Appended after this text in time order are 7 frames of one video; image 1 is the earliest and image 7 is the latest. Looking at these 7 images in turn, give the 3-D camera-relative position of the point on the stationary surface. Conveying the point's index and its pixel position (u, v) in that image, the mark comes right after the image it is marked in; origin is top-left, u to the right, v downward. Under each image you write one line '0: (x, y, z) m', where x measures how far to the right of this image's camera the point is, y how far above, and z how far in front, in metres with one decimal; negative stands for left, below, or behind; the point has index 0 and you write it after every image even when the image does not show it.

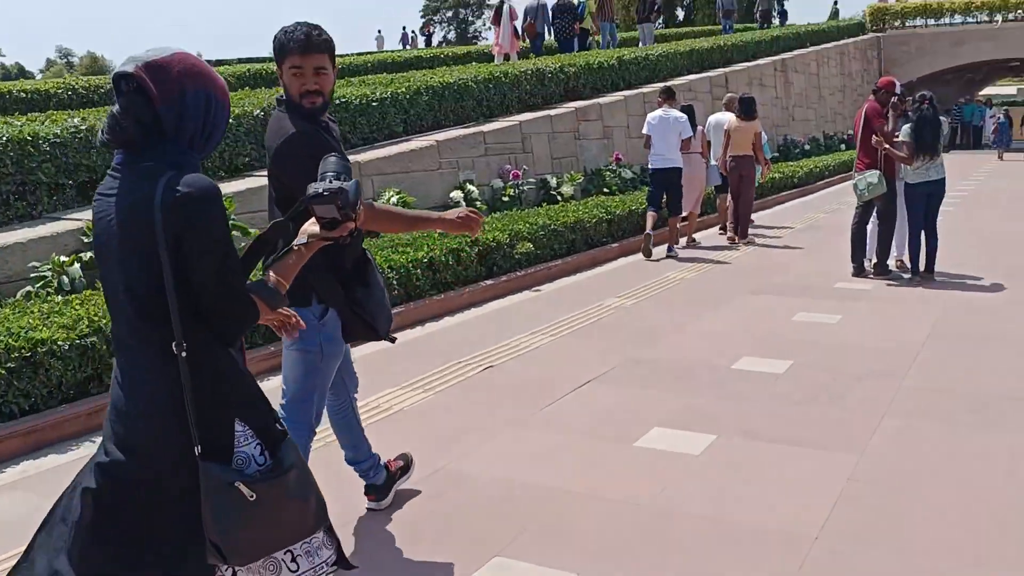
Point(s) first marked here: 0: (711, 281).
0: (+2.0, +0.1, +9.3) m
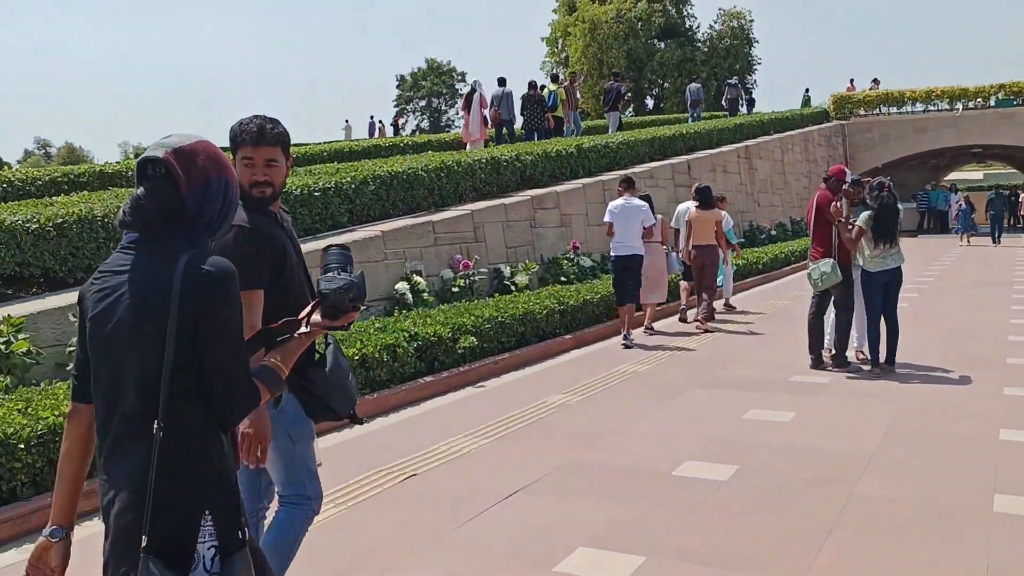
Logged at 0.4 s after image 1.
0: (+1.5, -0.8, +8.9) m
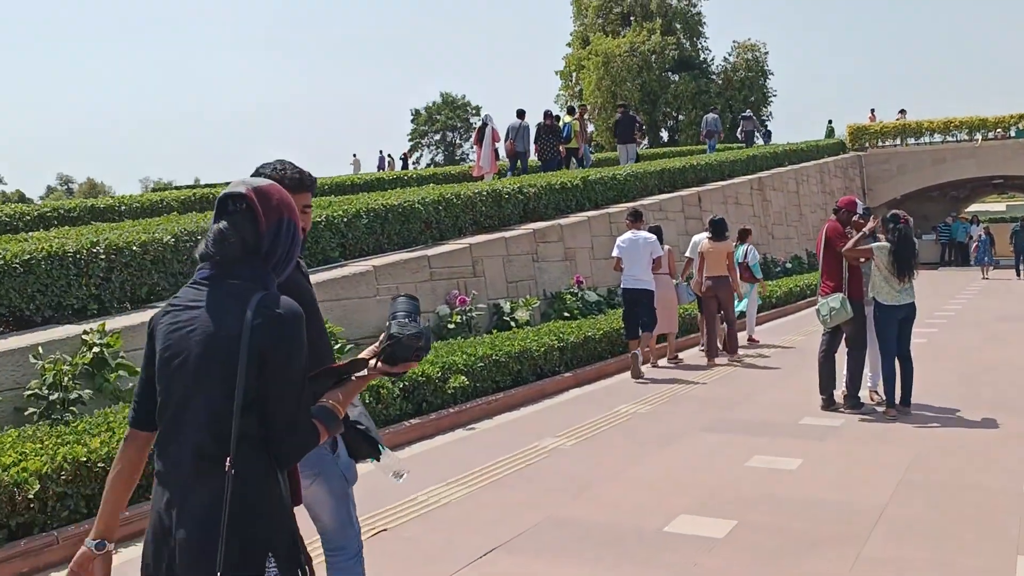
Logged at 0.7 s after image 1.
0: (+1.4, -1.2, +8.5) m
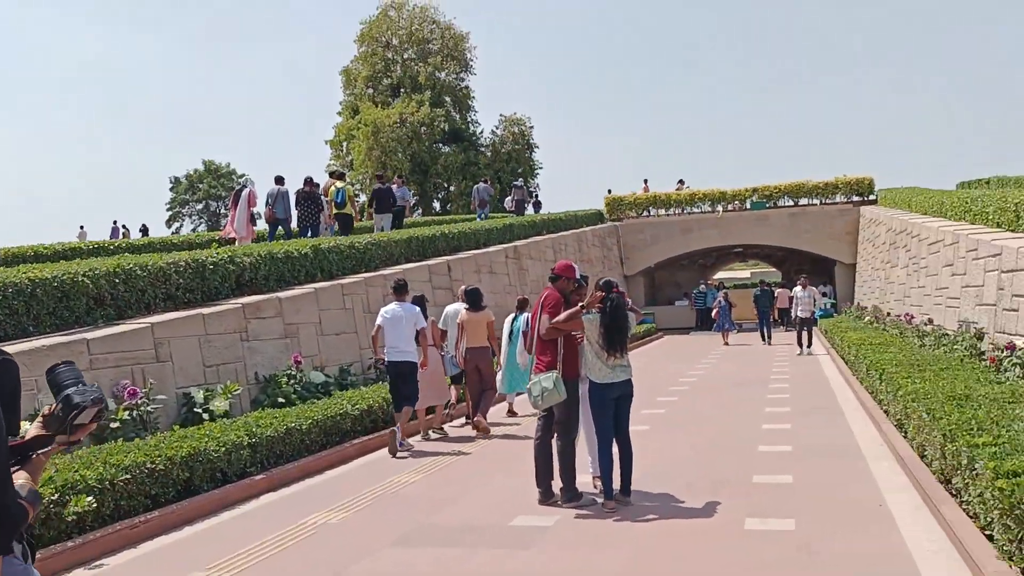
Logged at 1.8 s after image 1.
0: (-1.2, -1.8, +7.2) m
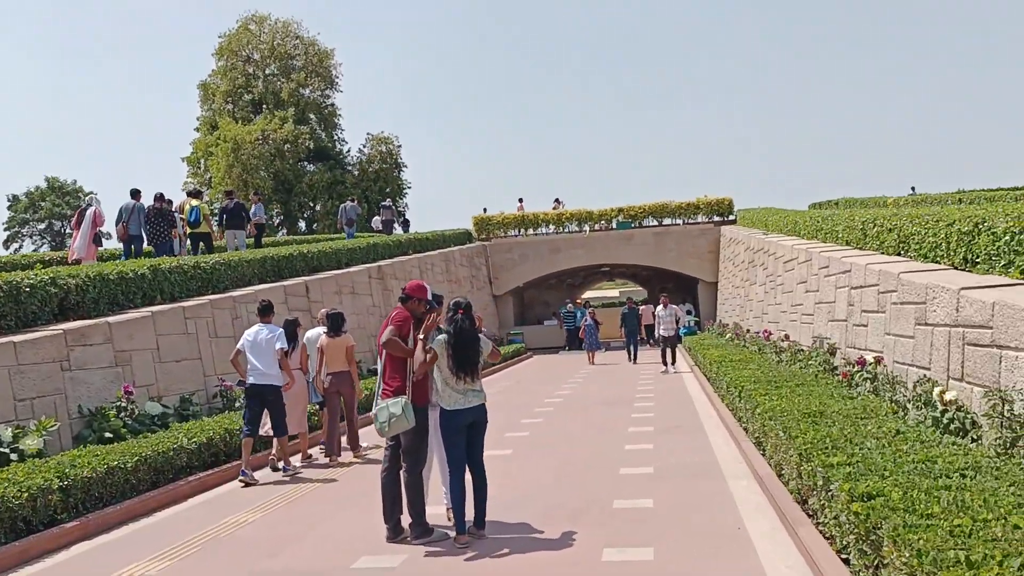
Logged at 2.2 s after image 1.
0: (-2.3, -2.0, +6.4) m
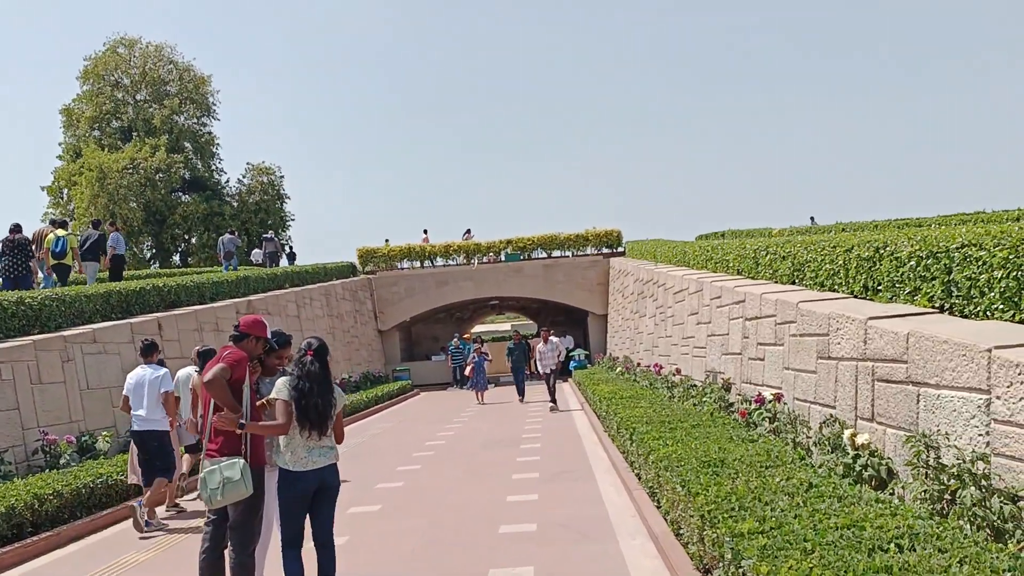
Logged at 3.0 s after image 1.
0: (-3.1, -2.2, +4.9) m
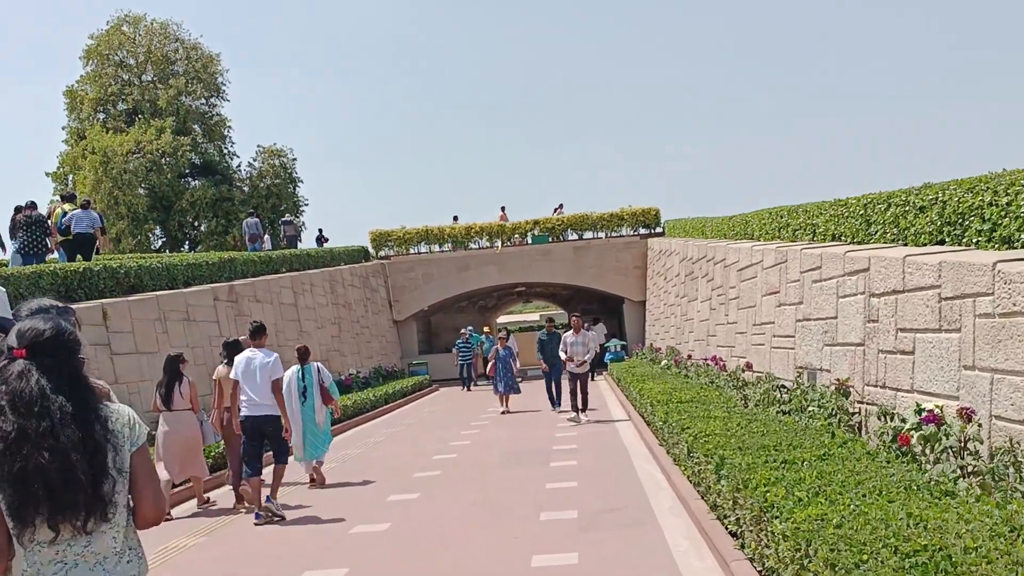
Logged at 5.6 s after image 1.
0: (-3.1, -2.0, +1.9) m
